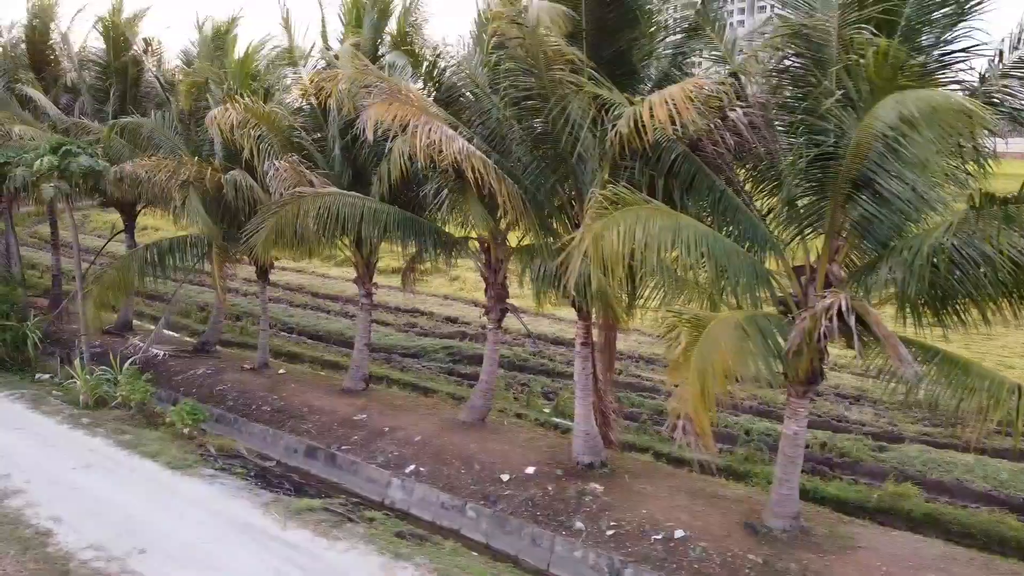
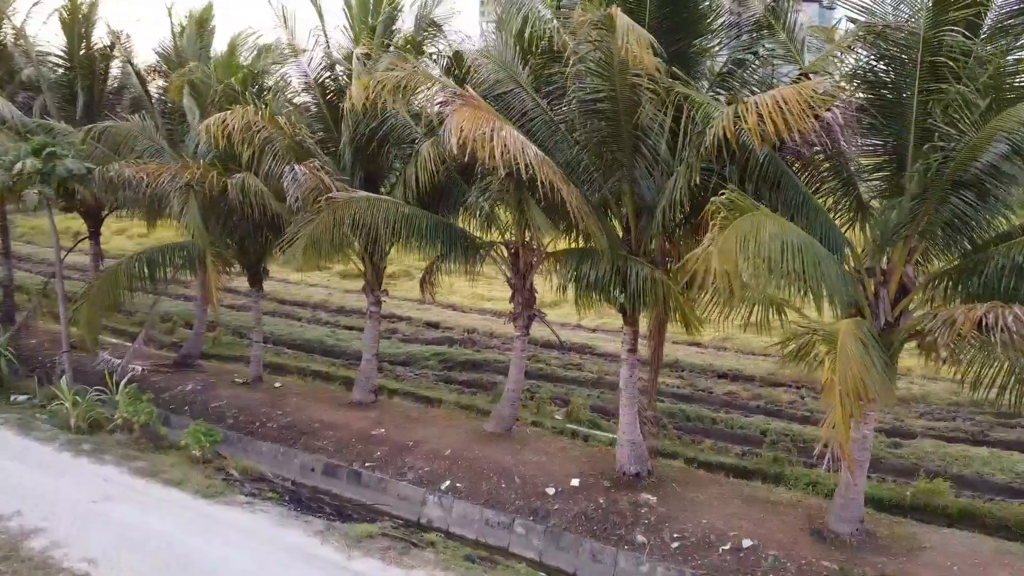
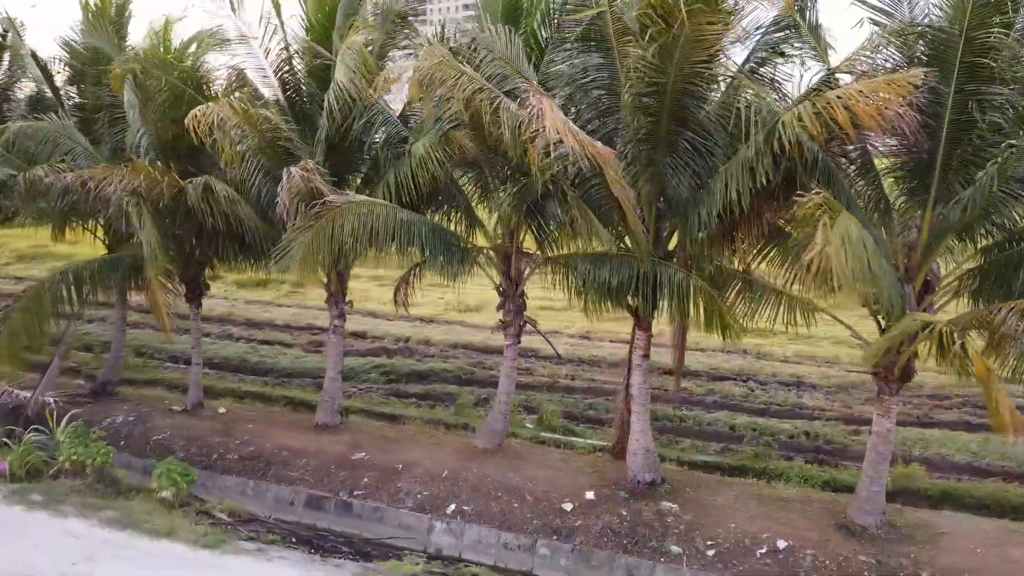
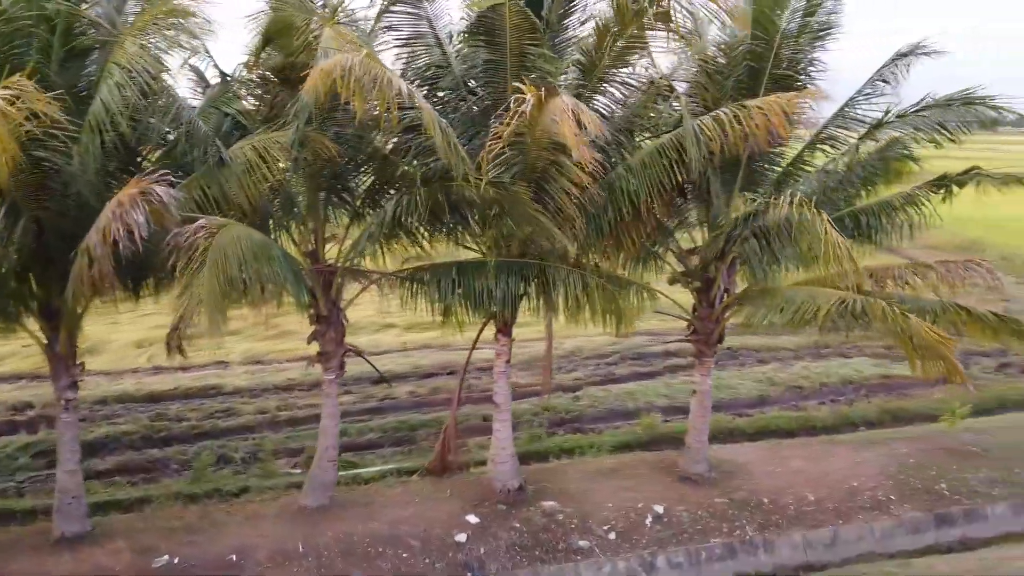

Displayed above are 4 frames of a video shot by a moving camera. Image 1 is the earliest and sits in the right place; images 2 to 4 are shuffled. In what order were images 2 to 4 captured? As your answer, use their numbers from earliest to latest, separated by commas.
2, 3, 4
